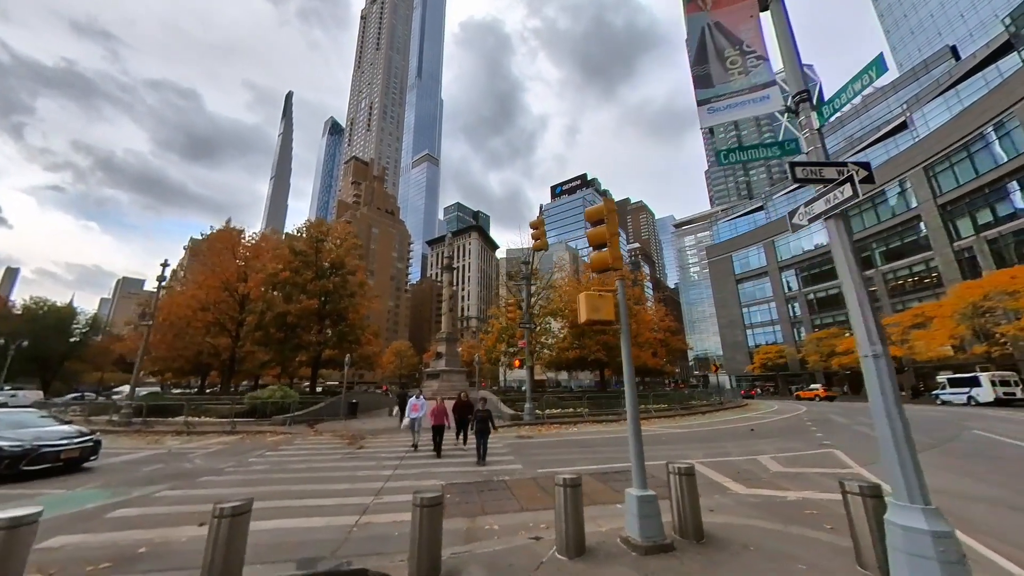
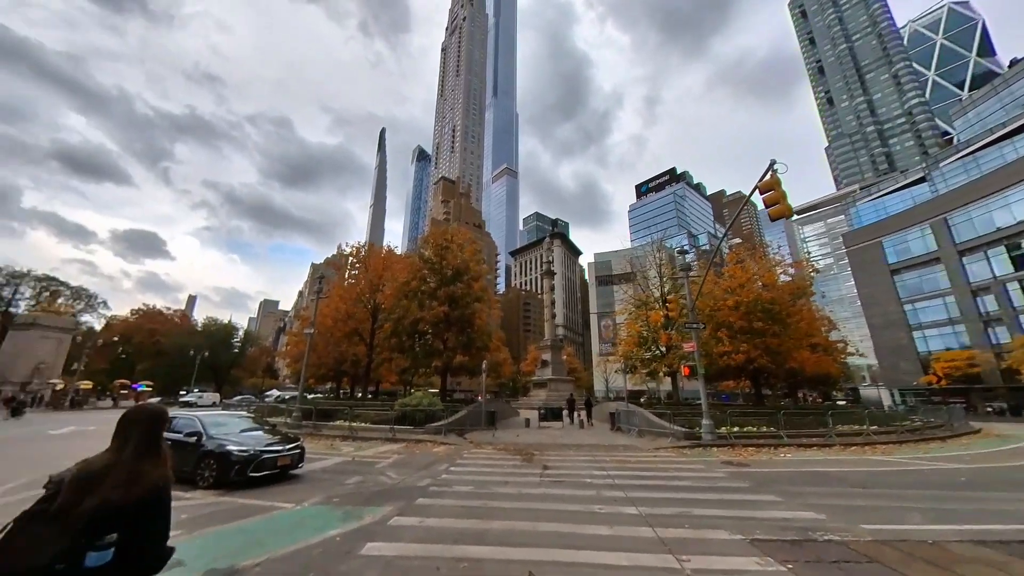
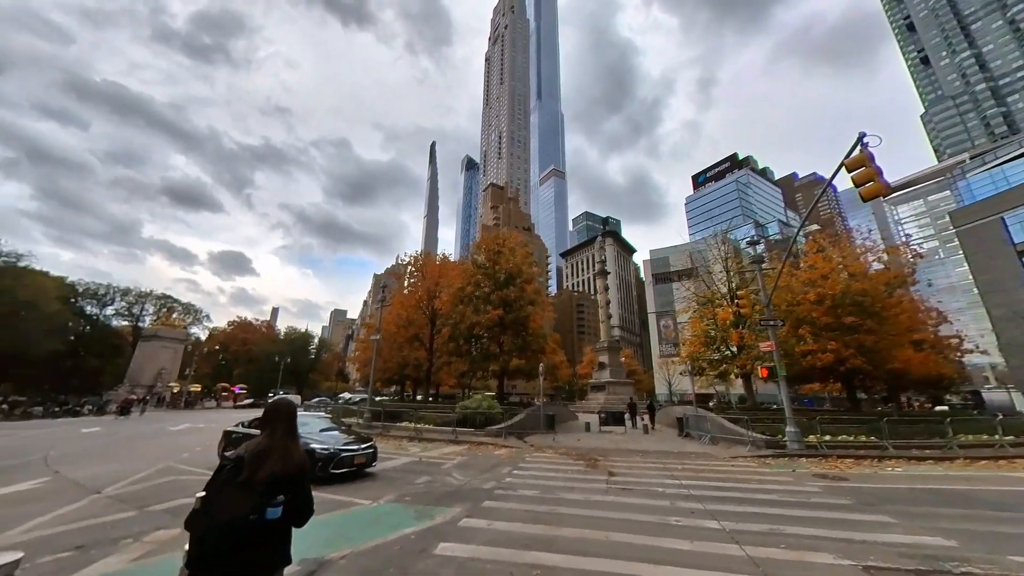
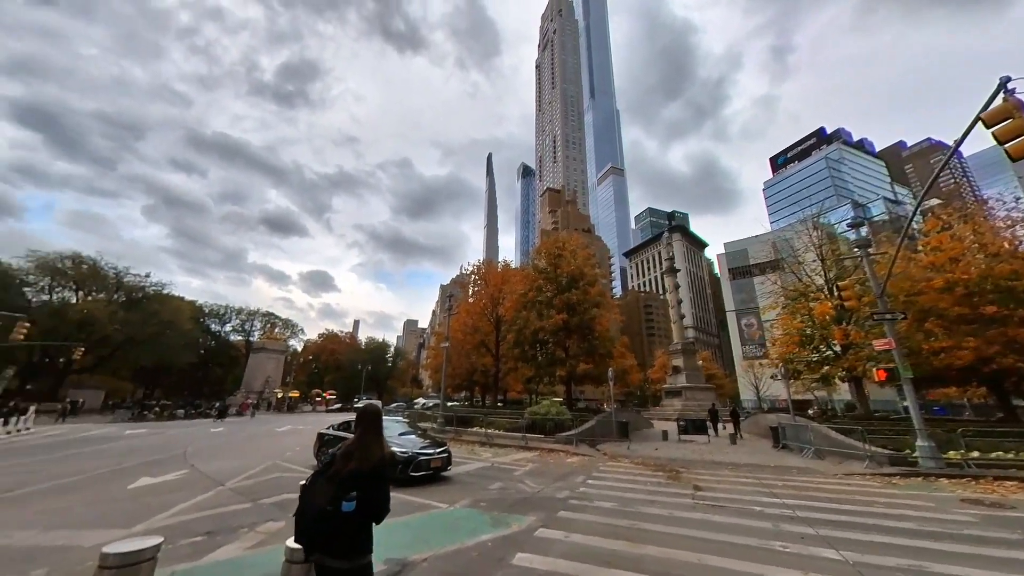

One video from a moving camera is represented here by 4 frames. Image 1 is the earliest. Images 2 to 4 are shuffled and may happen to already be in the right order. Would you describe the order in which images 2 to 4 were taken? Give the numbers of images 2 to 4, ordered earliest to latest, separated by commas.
2, 3, 4
